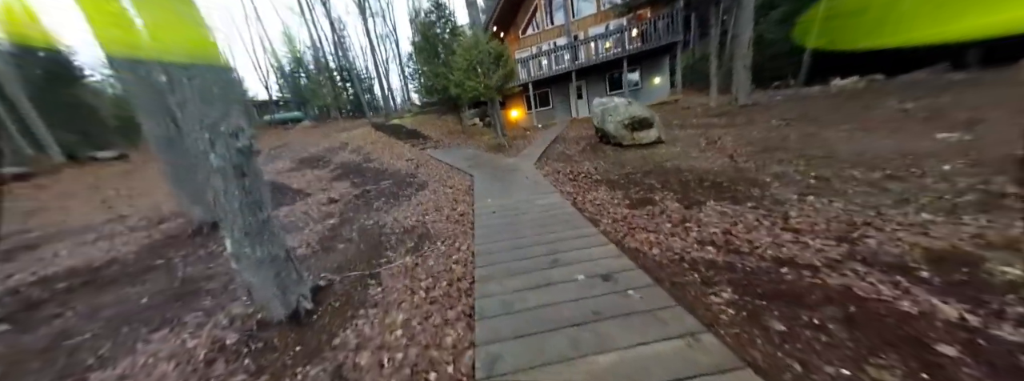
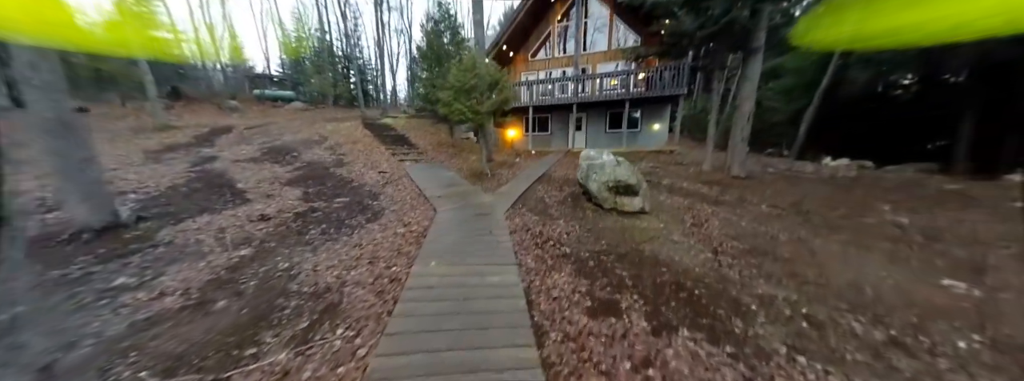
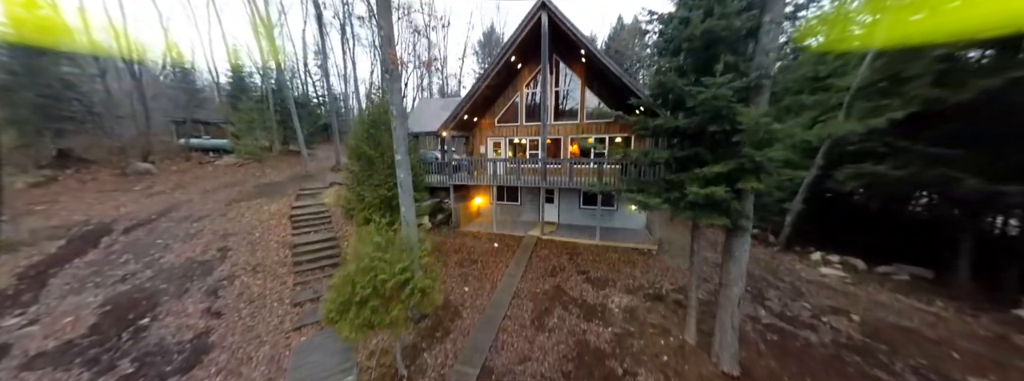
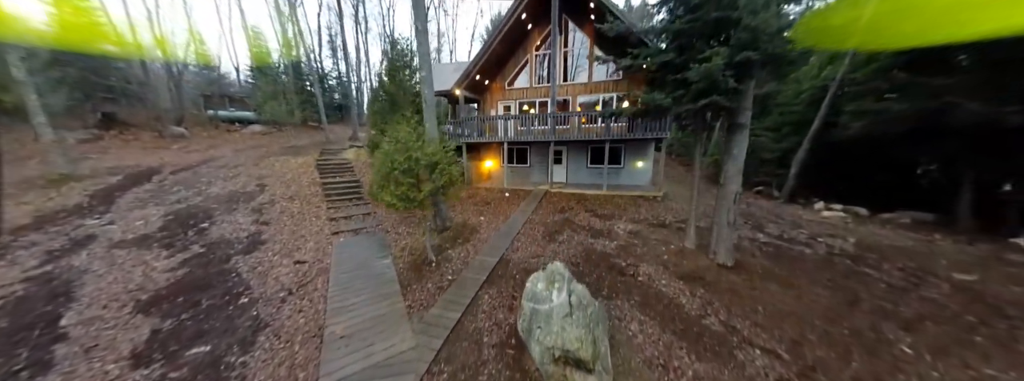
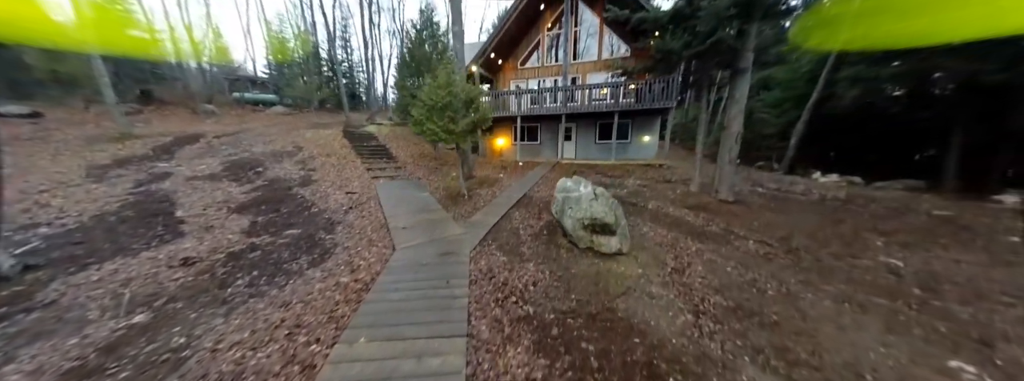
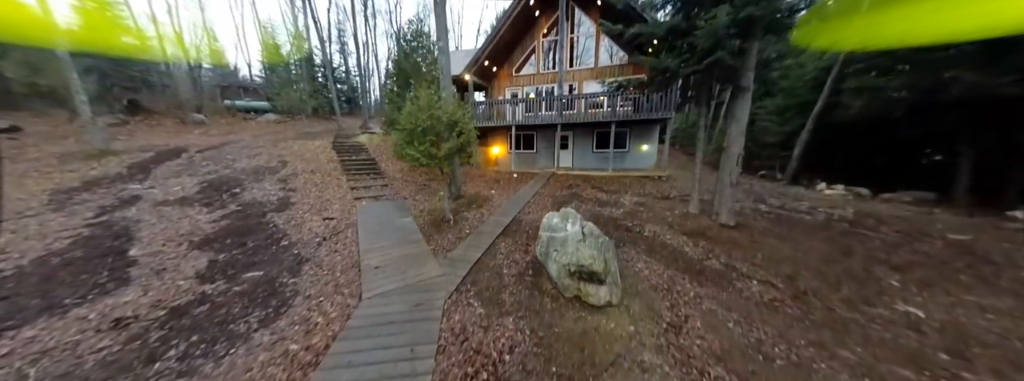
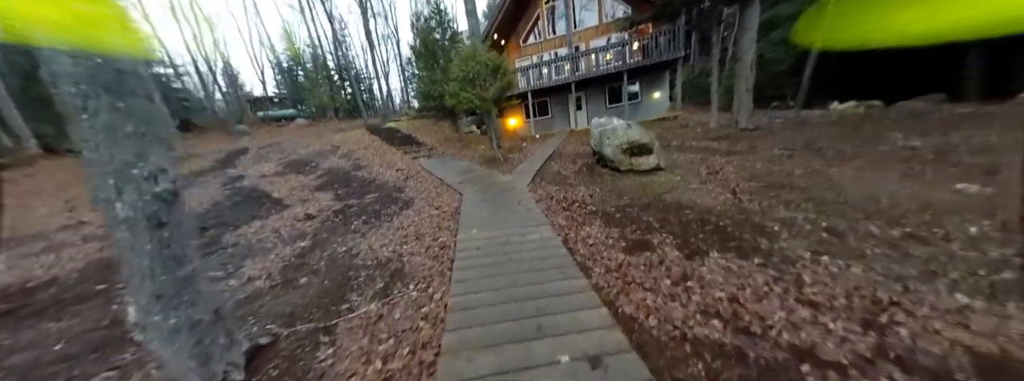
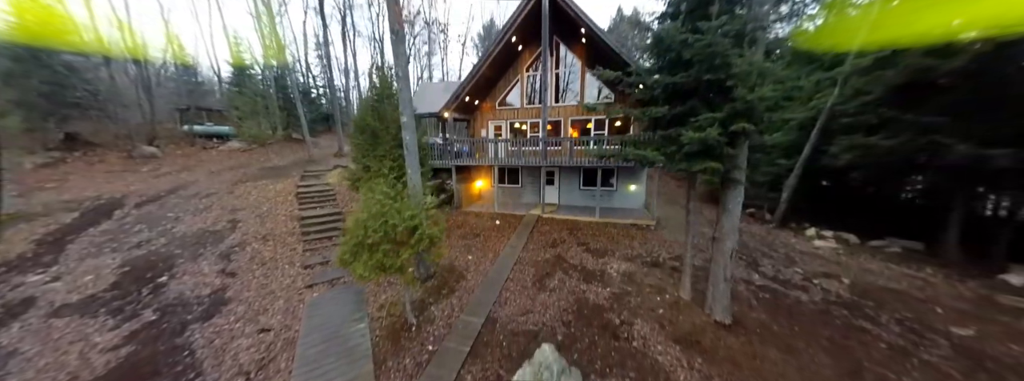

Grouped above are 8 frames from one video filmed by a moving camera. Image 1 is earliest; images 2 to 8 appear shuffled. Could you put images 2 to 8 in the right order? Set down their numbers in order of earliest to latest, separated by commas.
7, 2, 5, 6, 4, 8, 3
